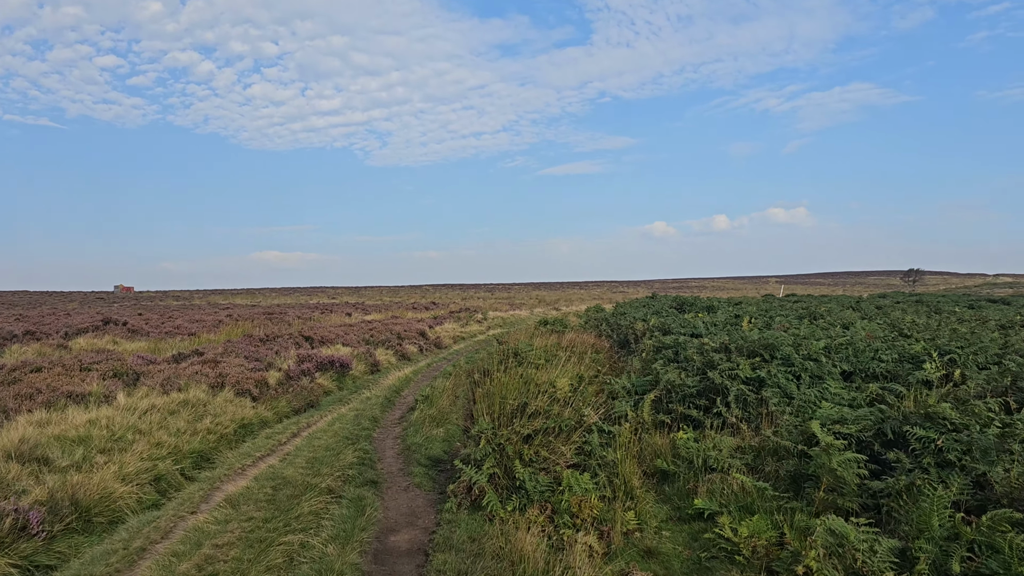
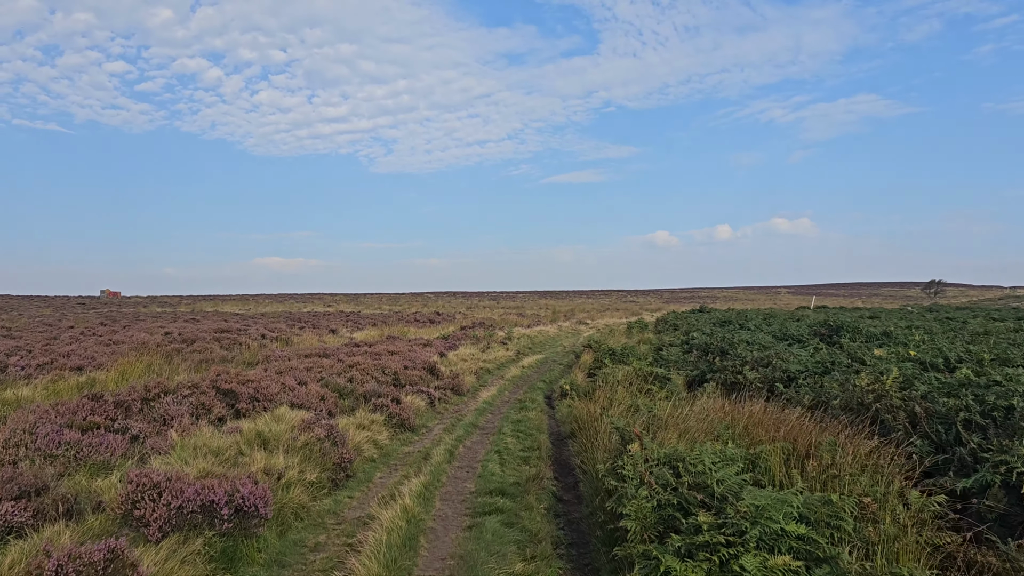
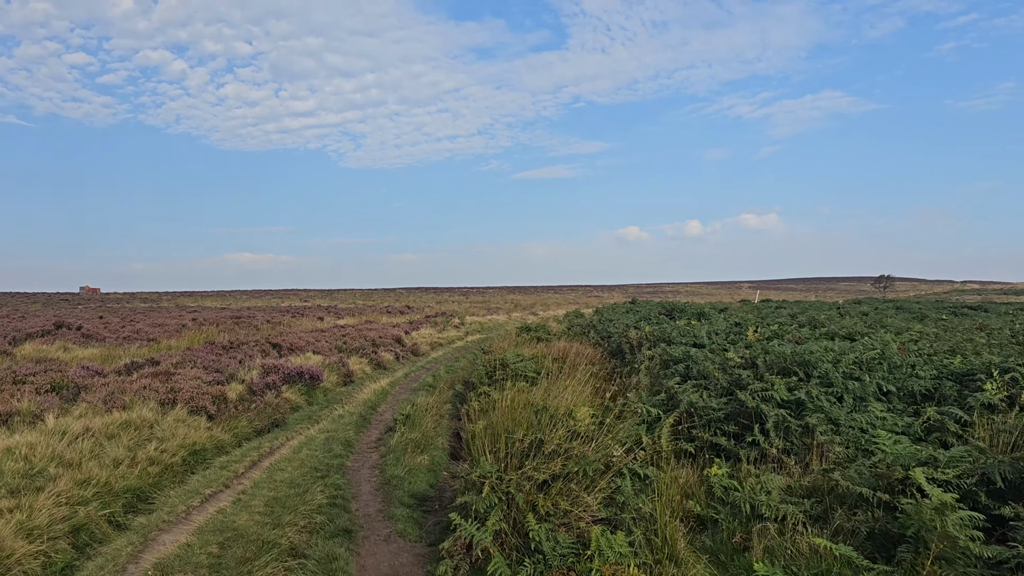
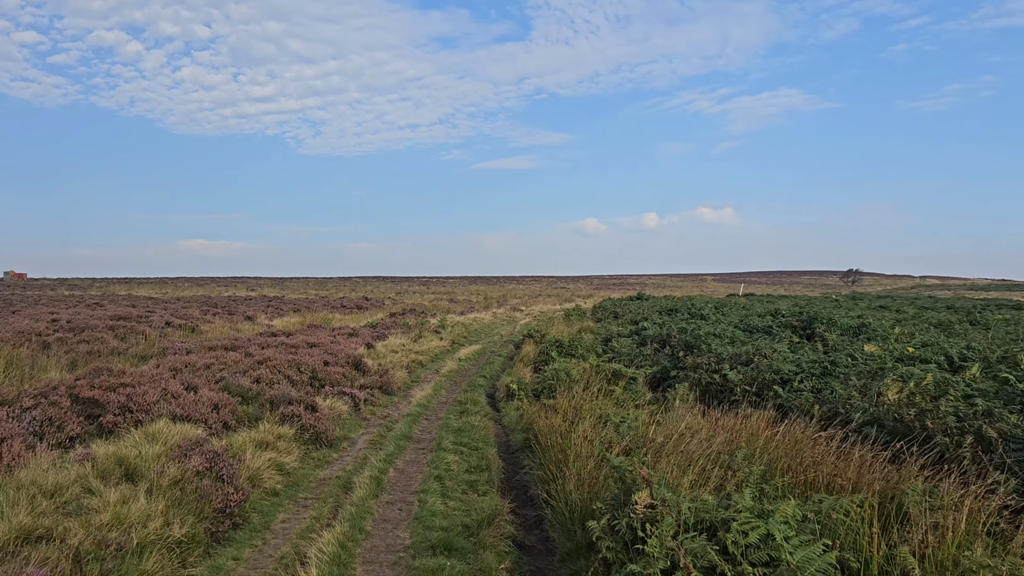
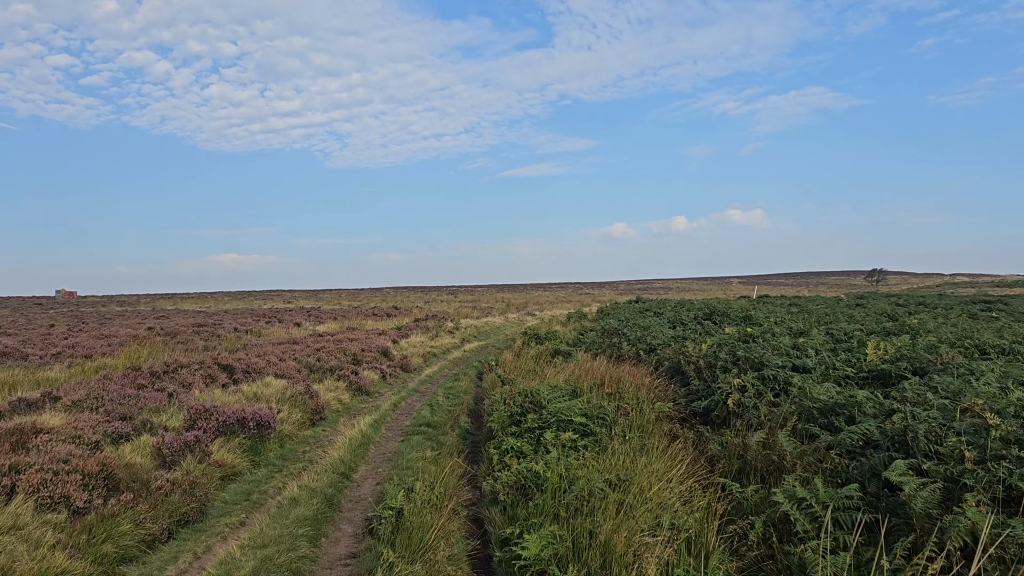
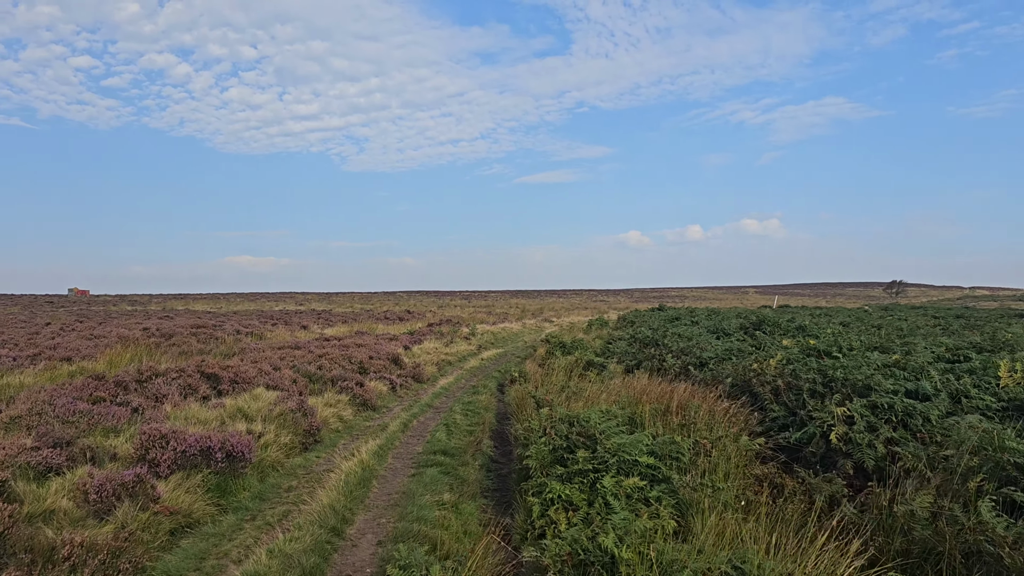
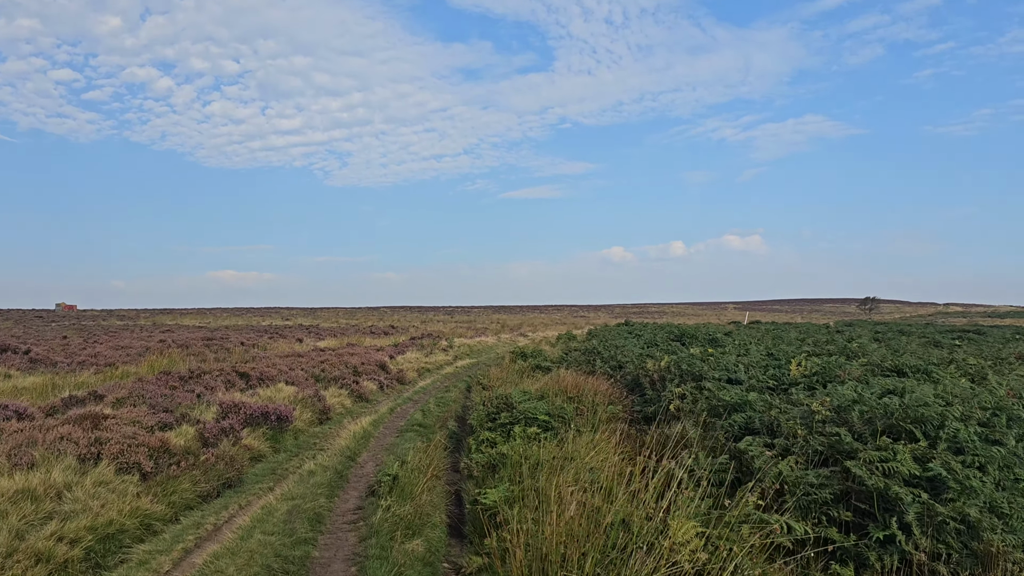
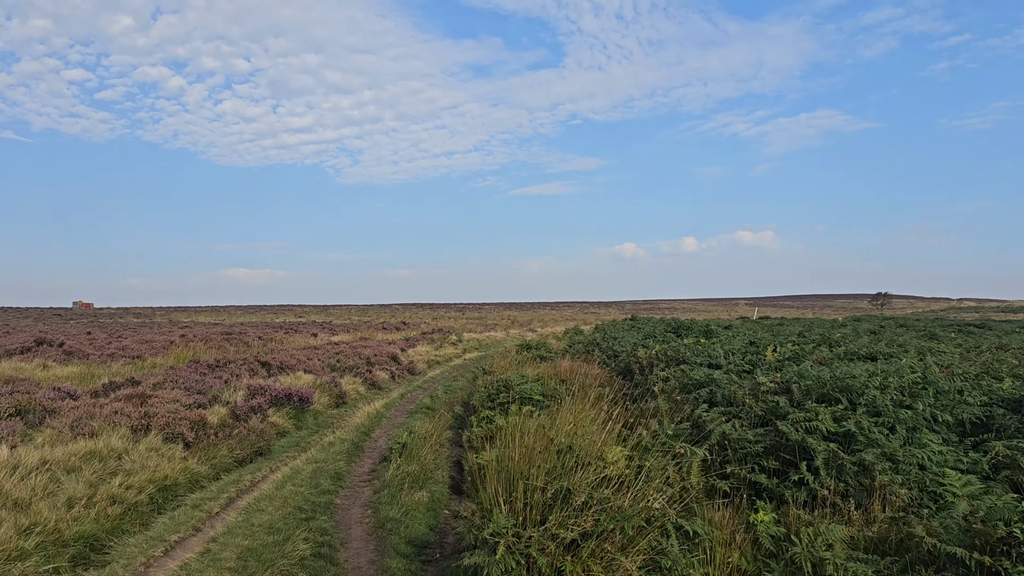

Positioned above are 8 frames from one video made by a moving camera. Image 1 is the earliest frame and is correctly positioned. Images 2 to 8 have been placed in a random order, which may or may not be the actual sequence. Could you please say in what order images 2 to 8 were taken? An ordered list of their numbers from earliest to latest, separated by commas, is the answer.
3, 8, 7, 5, 6, 2, 4
